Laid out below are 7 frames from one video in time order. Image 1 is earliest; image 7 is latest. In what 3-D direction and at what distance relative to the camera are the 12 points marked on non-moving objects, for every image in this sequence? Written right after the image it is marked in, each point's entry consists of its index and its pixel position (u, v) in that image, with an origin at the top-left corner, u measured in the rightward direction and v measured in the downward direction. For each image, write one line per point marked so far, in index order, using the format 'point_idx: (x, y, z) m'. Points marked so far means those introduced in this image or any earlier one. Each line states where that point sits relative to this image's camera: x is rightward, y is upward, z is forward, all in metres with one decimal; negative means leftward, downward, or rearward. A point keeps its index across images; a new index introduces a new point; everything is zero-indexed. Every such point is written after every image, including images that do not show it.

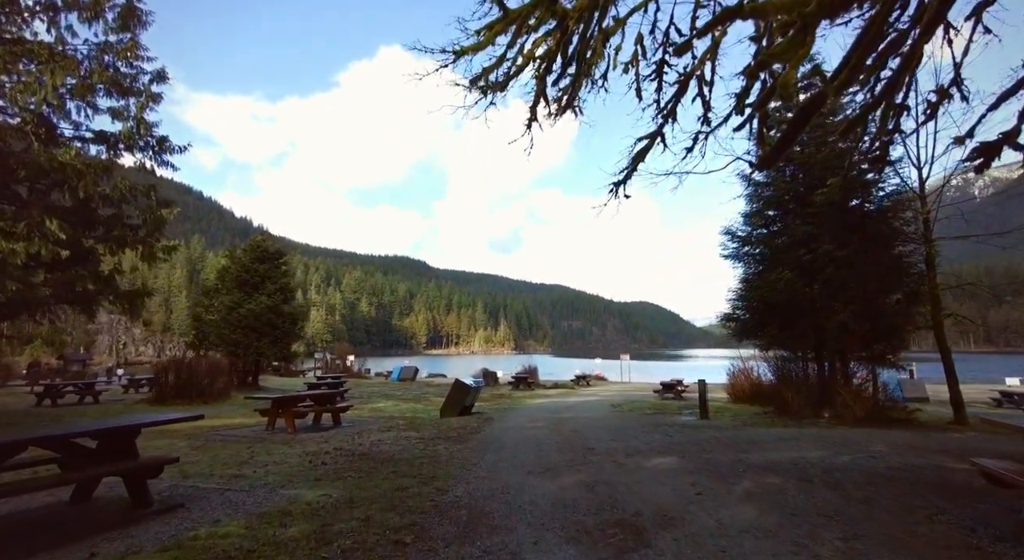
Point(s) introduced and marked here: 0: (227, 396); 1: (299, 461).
0: (-9.2, -3.7, +19.4) m
1: (-2.6, -2.2, +7.3) m
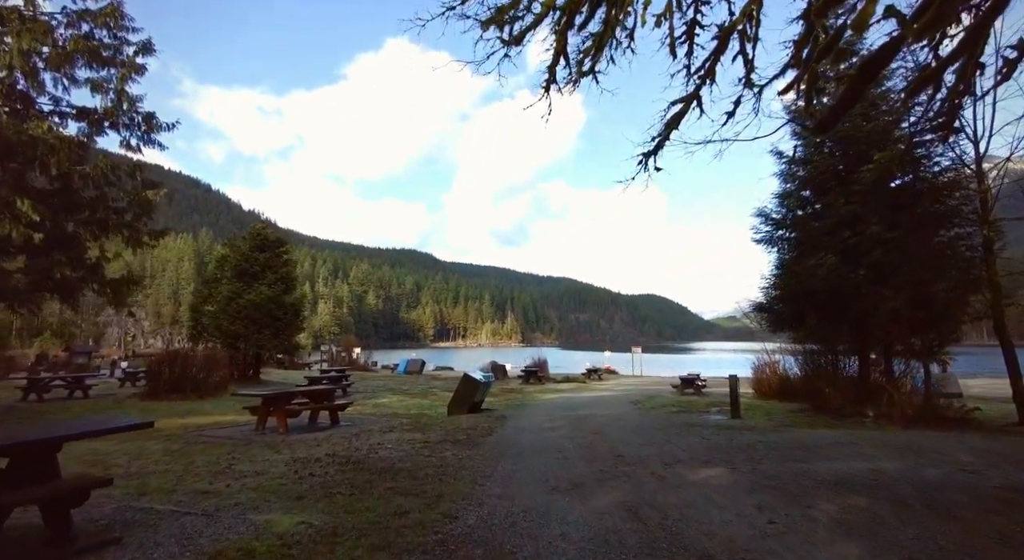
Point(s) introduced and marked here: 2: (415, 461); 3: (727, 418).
0: (-8.9, -3.4, +18.5) m
1: (-2.4, -2.0, +6.3) m
2: (-1.1, -2.0, +6.6) m
3: (+4.2, -2.7, +11.7) m
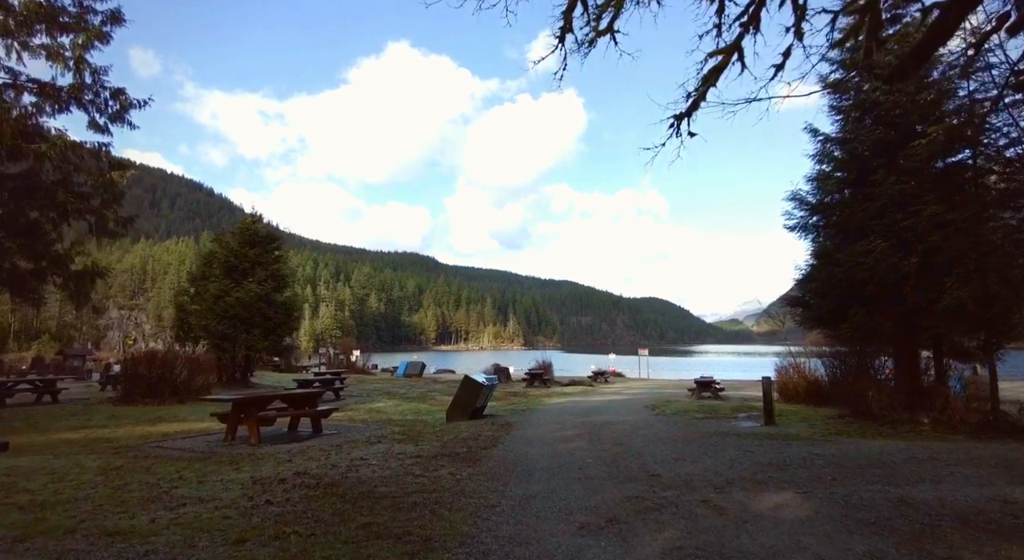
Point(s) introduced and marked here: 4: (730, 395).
0: (-8.7, -3.3, +17.2) m
1: (-2.3, -1.8, +5.0) m
2: (-1.0, -1.8, +5.3) m
3: (+4.3, -2.5, +10.4) m
4: (+7.1, -3.8, +19.7) m
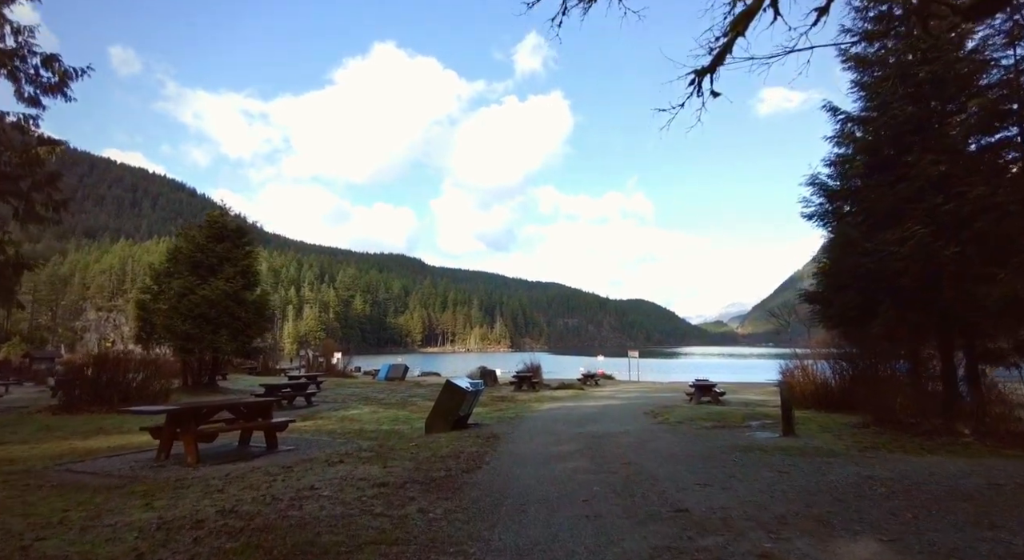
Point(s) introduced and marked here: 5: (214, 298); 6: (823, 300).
0: (-9.1, -3.2, +15.7) m
1: (-2.3, -1.6, +3.6) m
2: (-1.0, -1.6, +3.9) m
3: (+4.1, -2.4, +9.2) m
4: (+6.7, -3.7, +18.5) m
5: (-9.6, -0.6, +19.5) m
6: (+5.9, -0.4, +11.4) m
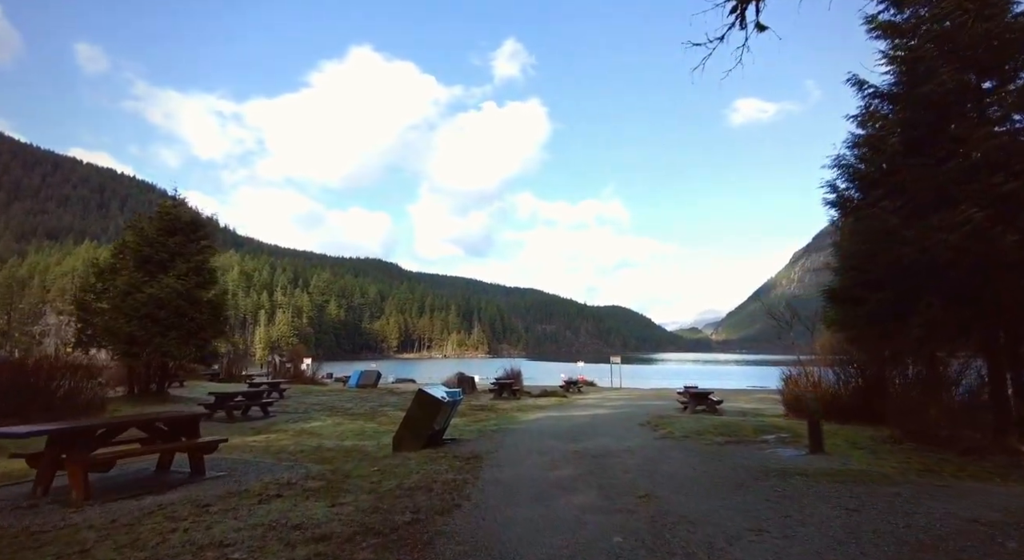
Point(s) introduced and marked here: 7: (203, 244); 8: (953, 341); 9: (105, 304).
0: (-9.5, -3.0, +13.9) m
1: (-2.3, -1.4, +2.0) m
2: (-1.0, -1.5, +2.4) m
3: (+3.9, -2.3, +7.8) m
4: (+6.1, -3.7, +17.2) m
5: (-10.2, -0.5, +17.6) m
6: (+5.6, -0.3, +10.1) m
7: (-9.9, +1.1, +19.3) m
8: (+6.2, -0.8, +8.5) m
9: (-12.1, -0.7, +18.0) m
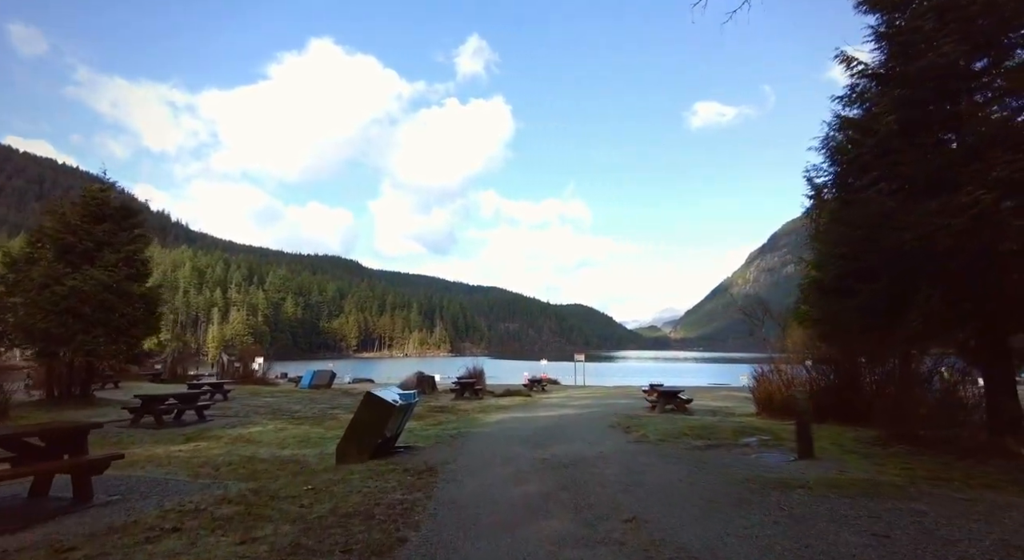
0: (-10.3, -2.8, +12.3) m
1: (-2.4, -1.3, +0.9) m
2: (-1.1, -1.3, +1.4) m
3: (+3.4, -2.2, +7.1) m
4: (+5.1, -3.5, +16.6) m
5: (-11.2, -0.3, +16.0) m
6: (+5.0, -0.2, +9.4) m
7: (-11.1, +1.4, +17.7) m
8: (+5.7, -0.7, +7.9) m
9: (-13.2, -0.5, +16.2) m
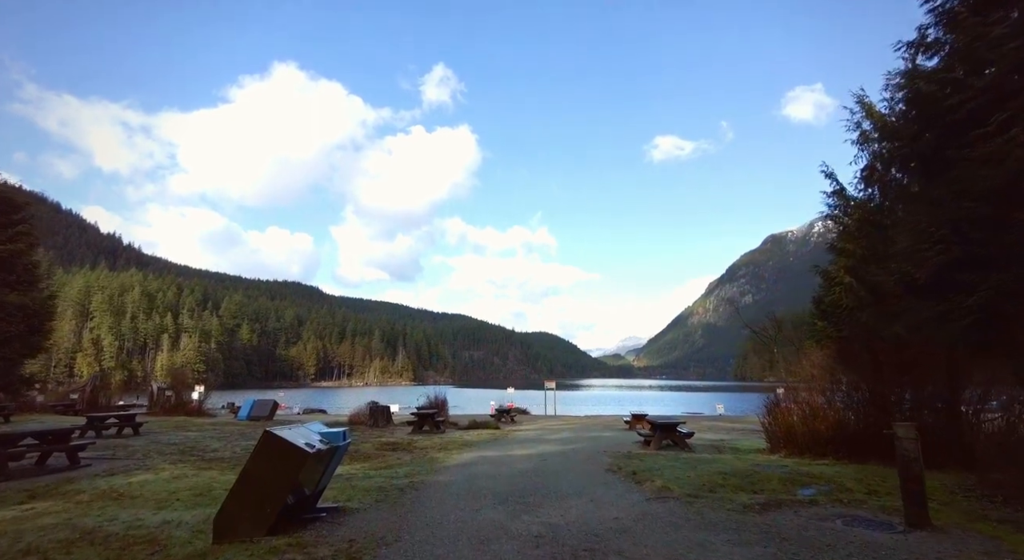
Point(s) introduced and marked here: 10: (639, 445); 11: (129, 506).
0: (-10.8, -2.8, +8.9) m
1: (-2.2, -0.8, -1.9) m
2: (-1.0, -0.8, -1.3) m
3: (+3.3, -2.0, +4.6) m
4: (+4.3, -3.8, +14.2) m
5: (-11.9, -0.4, +12.7) m
6: (+4.7, -0.1, +7.1) m
7: (-11.8, +1.2, +14.5) m
8: (+5.5, -0.6, +5.6) m
9: (-13.9, -0.6, +12.8) m
10: (+3.1, -3.9, +14.3) m
11: (-4.5, -2.7, +7.1) m
